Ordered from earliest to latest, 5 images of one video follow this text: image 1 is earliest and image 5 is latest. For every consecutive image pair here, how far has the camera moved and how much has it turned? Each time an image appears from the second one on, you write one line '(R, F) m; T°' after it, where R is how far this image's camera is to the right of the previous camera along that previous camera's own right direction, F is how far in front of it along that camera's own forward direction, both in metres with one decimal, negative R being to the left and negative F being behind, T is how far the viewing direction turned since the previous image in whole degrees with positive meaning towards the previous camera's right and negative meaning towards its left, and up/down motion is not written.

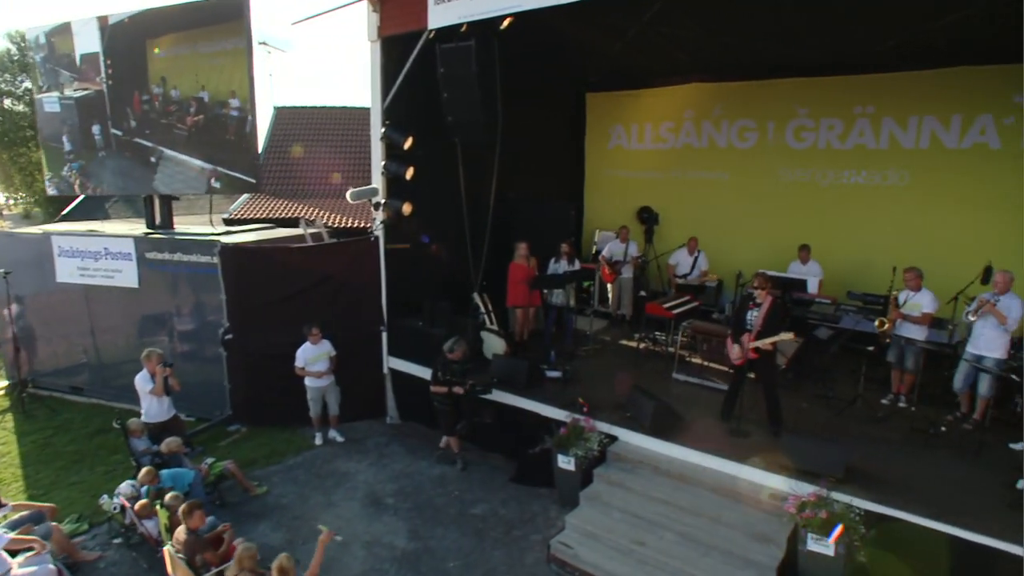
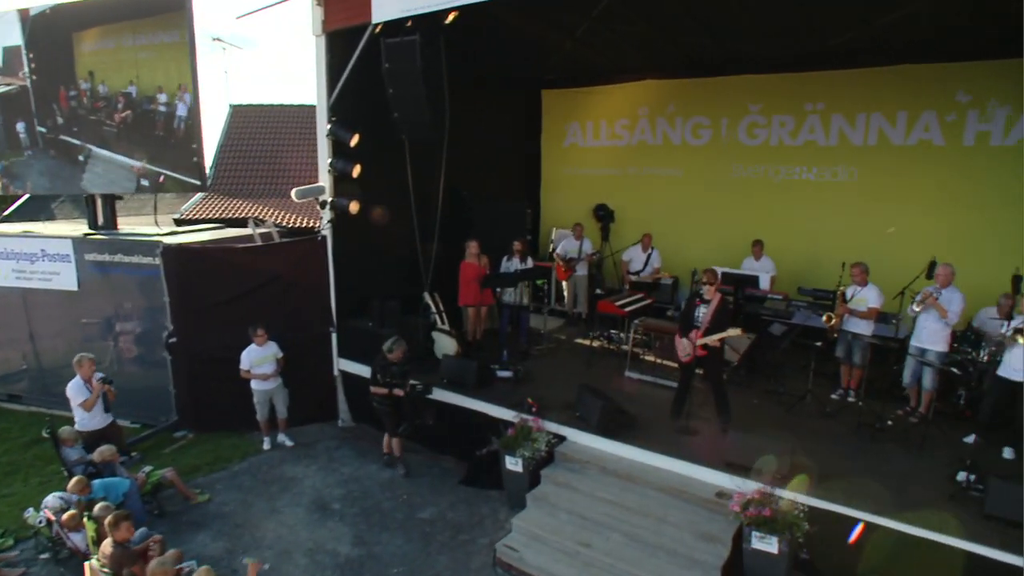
(+0.3, +0.1) m; +2°
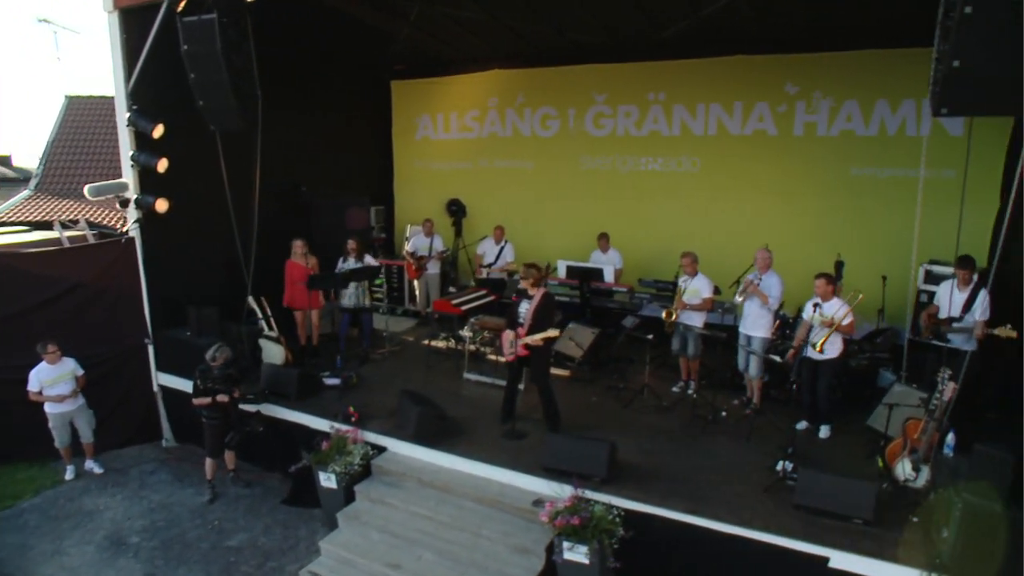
(+0.9, +0.4) m; +7°
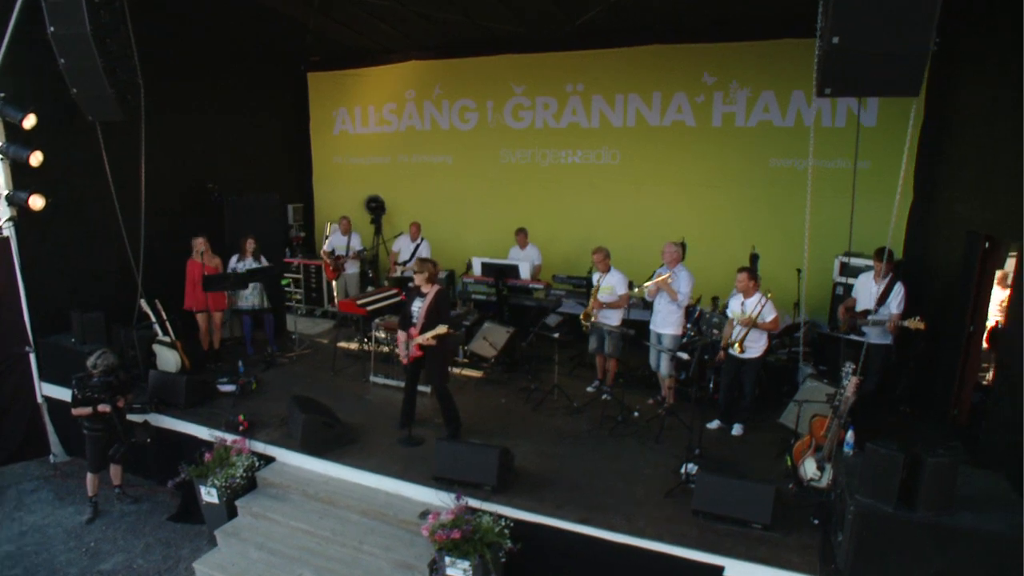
(+0.6, +0.3) m; +3°
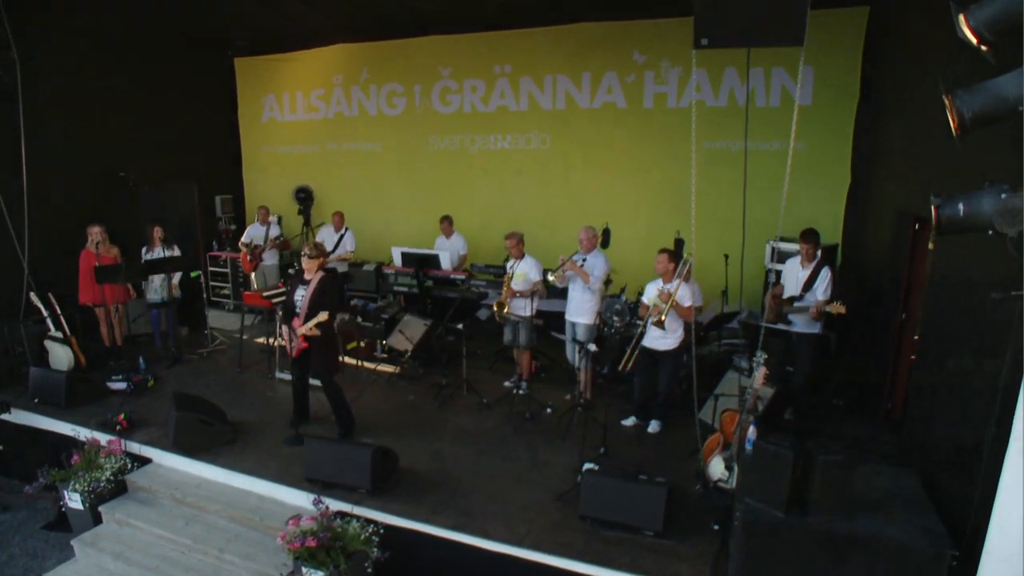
(+0.8, +0.4) m; +1°
